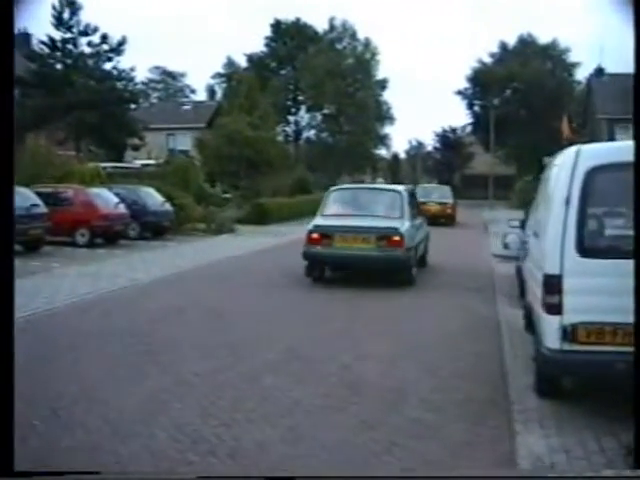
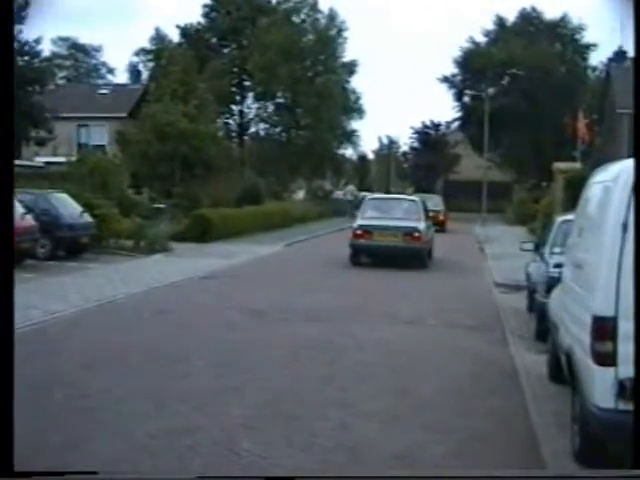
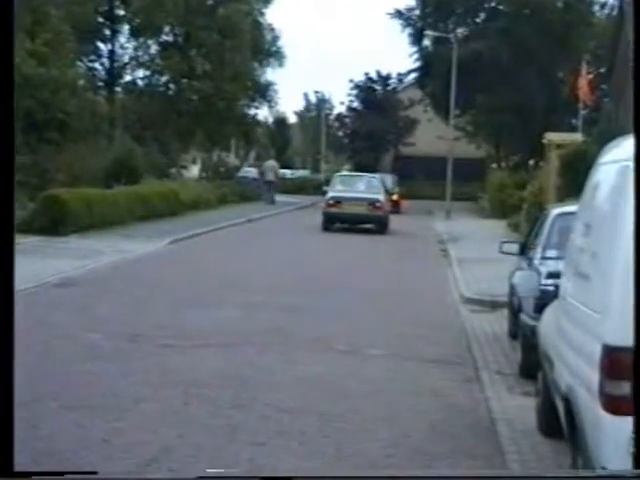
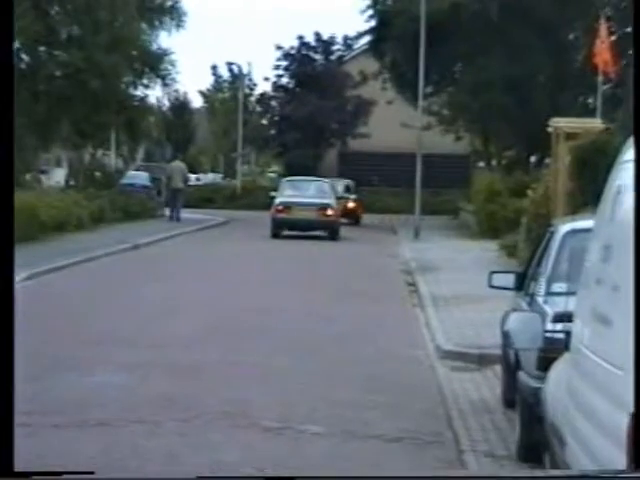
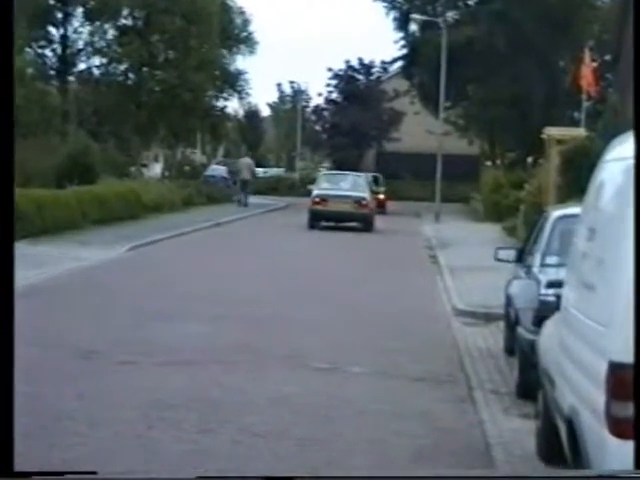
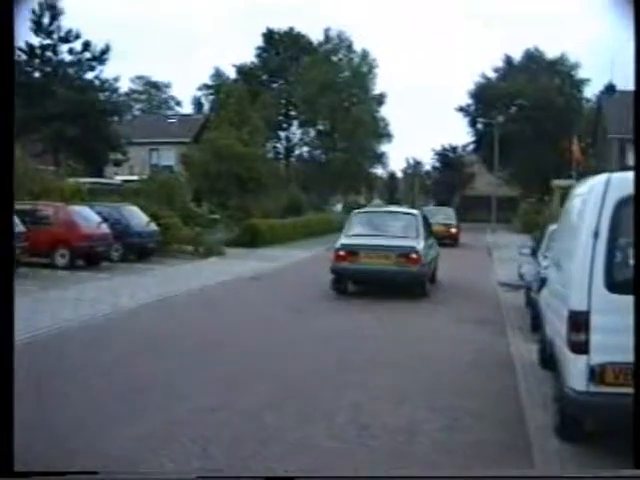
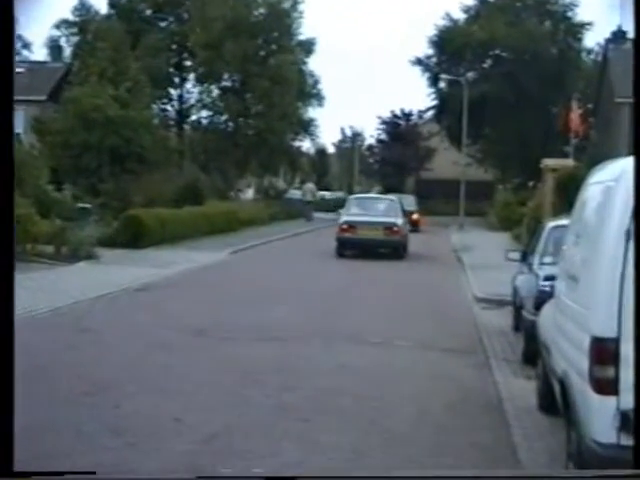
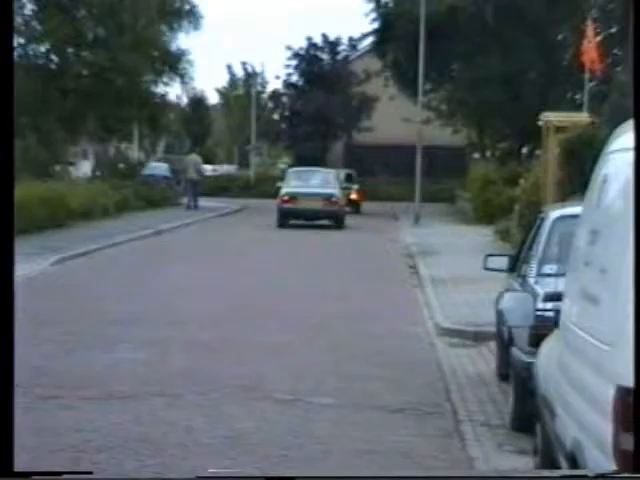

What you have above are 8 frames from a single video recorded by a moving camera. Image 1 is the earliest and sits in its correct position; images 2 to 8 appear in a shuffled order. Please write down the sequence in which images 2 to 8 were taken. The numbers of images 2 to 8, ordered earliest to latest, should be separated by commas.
6, 2, 7, 3, 5, 8, 4
